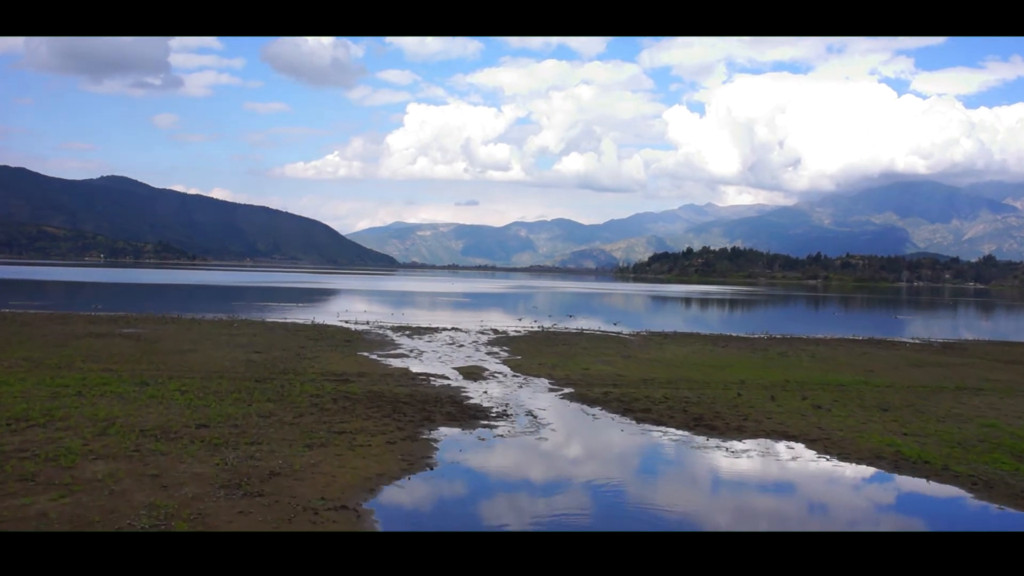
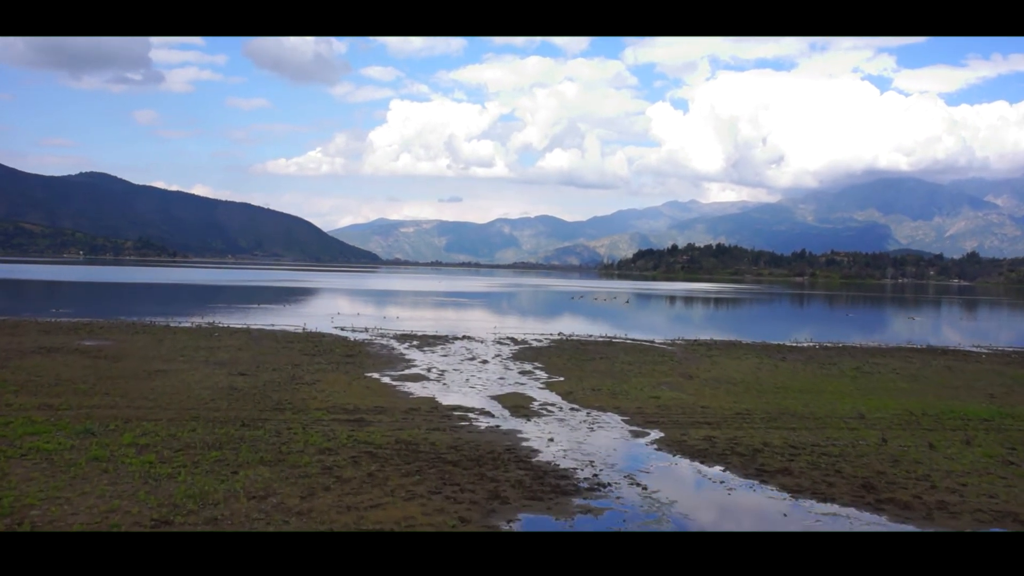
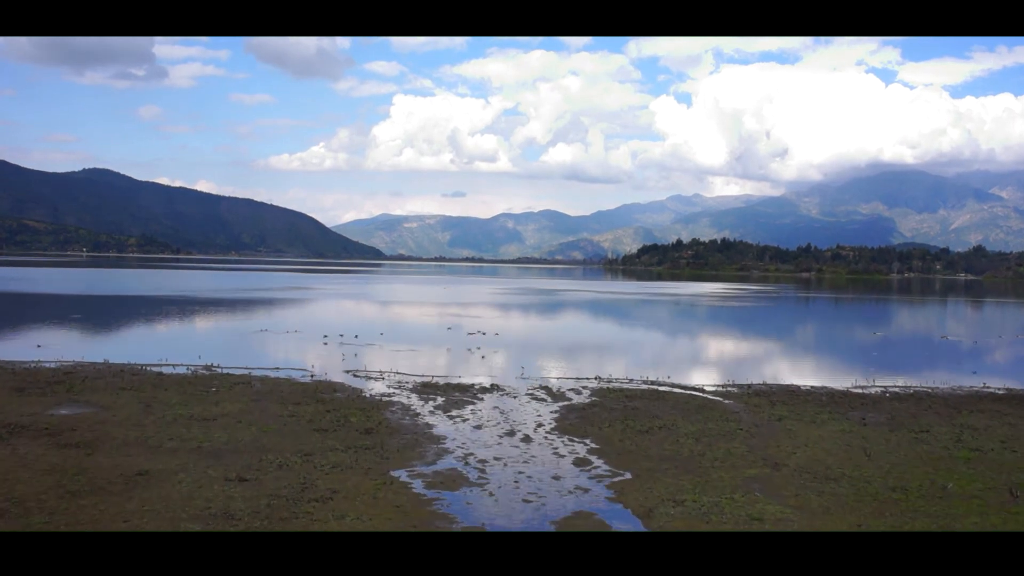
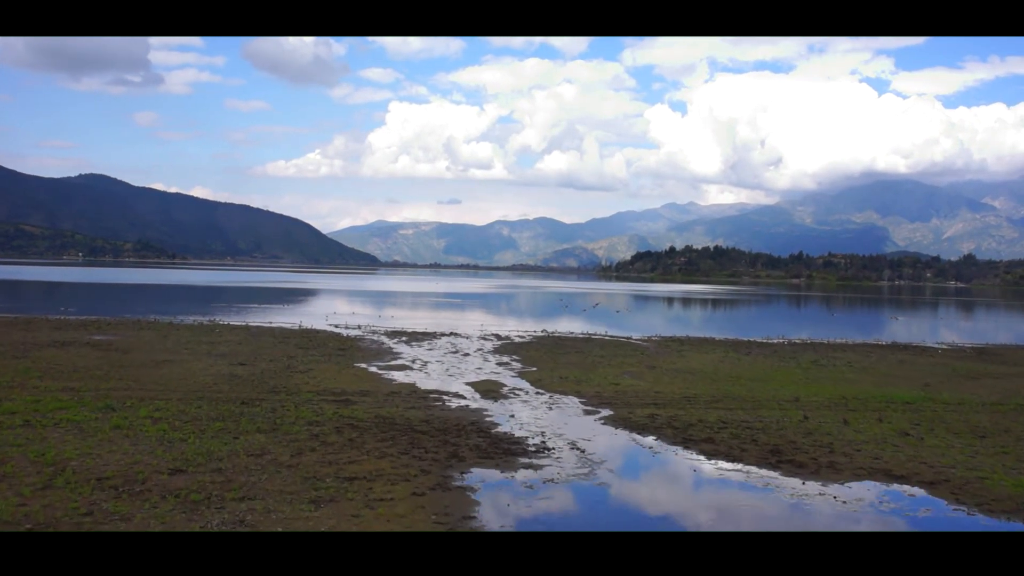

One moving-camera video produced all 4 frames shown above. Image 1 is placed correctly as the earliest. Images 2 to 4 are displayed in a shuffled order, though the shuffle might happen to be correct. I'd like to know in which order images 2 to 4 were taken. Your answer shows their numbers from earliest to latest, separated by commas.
4, 2, 3
